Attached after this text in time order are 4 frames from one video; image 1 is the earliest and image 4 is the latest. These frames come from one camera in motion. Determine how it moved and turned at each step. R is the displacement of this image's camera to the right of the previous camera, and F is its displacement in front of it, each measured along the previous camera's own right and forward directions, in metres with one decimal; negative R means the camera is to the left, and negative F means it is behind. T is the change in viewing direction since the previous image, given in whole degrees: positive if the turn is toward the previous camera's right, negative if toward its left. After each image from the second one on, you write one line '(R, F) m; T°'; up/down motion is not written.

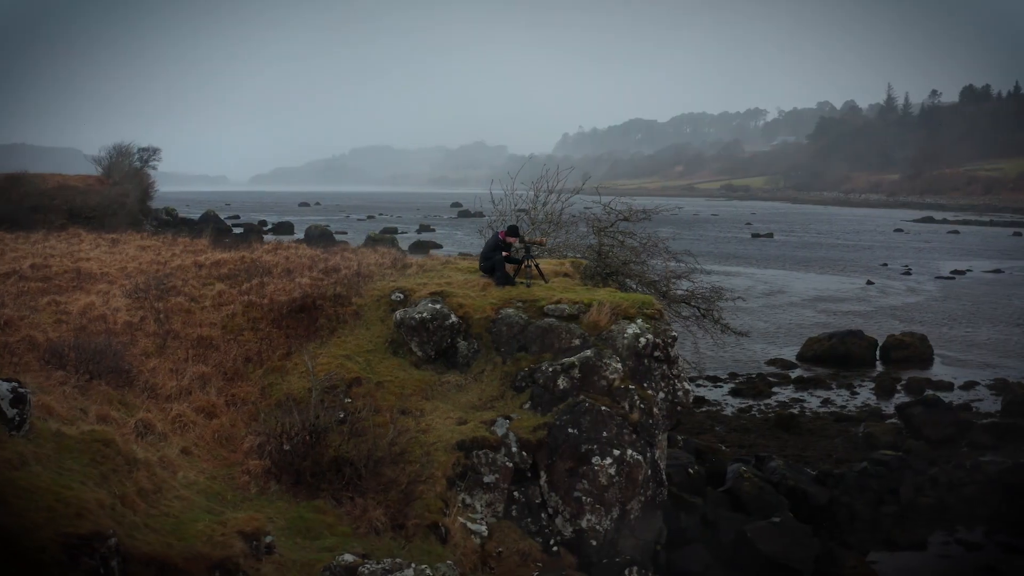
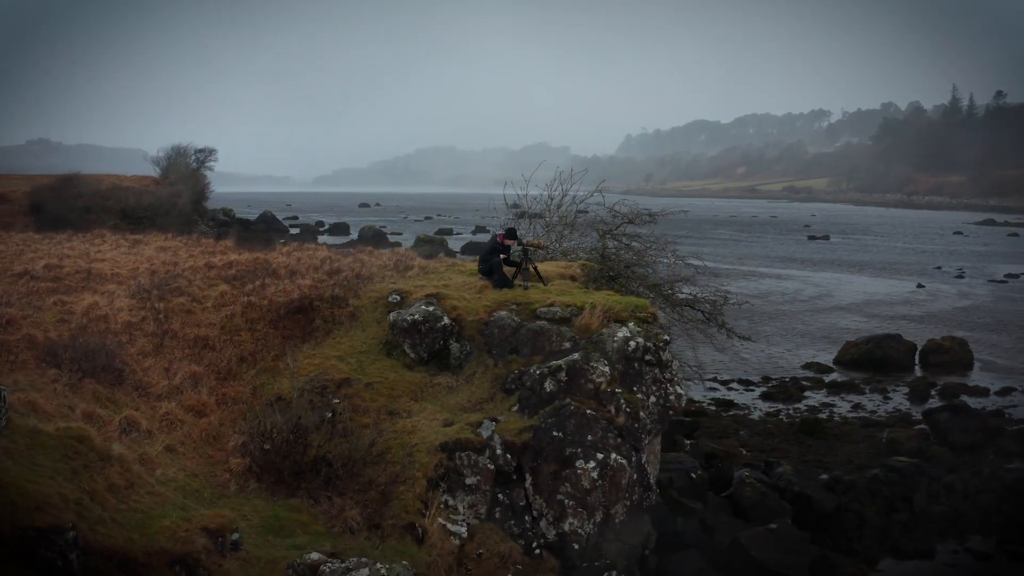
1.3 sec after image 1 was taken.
(+0.7, 0.0) m; -2°
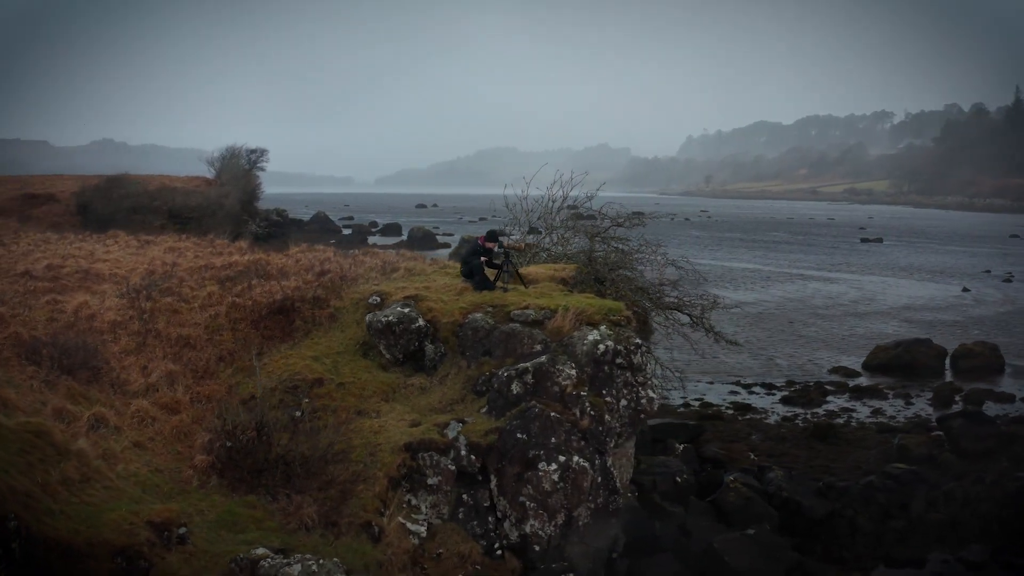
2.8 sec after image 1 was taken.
(+0.9, -0.1) m; -2°
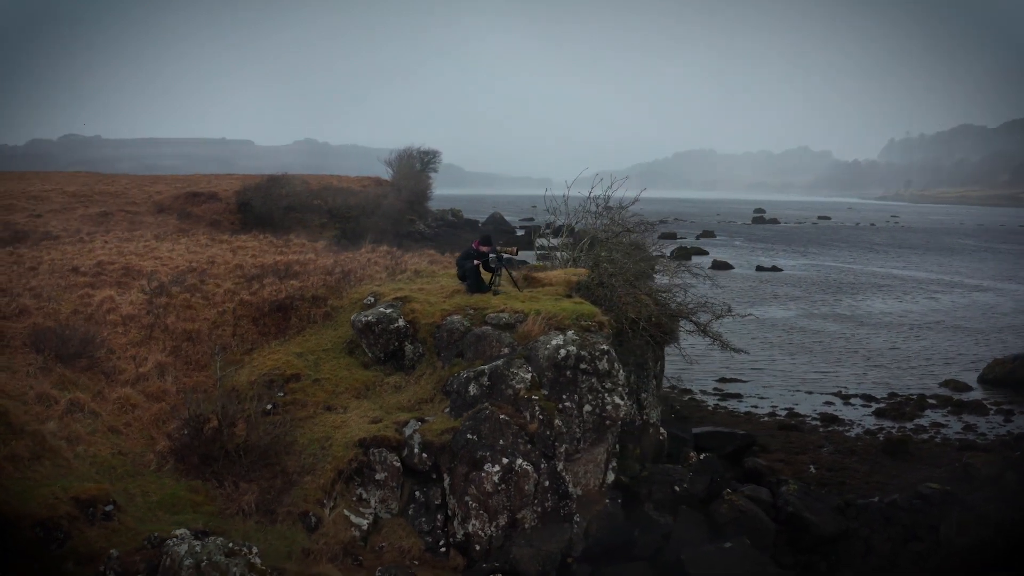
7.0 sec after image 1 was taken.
(+2.2, 0.0) m; -7°
